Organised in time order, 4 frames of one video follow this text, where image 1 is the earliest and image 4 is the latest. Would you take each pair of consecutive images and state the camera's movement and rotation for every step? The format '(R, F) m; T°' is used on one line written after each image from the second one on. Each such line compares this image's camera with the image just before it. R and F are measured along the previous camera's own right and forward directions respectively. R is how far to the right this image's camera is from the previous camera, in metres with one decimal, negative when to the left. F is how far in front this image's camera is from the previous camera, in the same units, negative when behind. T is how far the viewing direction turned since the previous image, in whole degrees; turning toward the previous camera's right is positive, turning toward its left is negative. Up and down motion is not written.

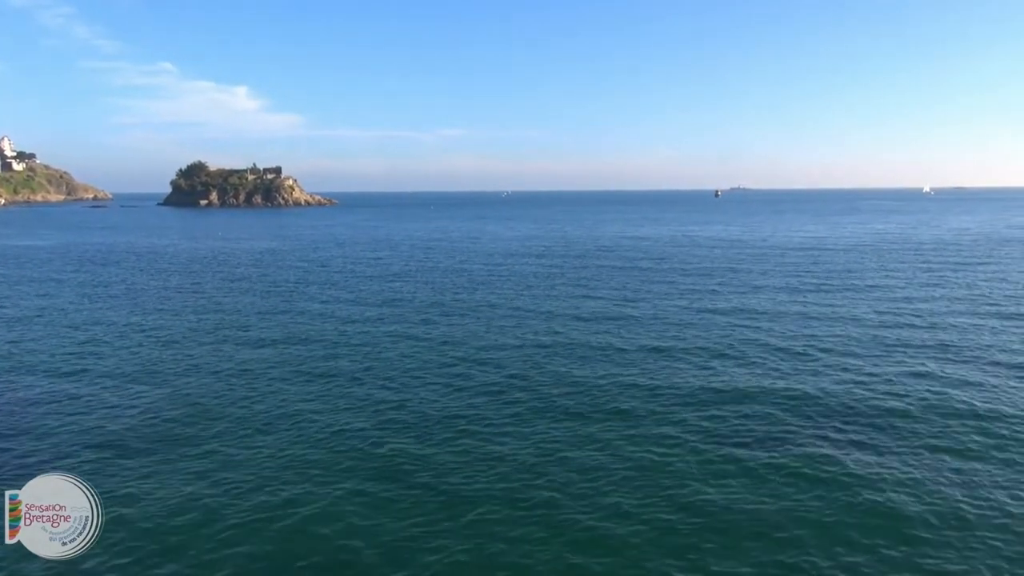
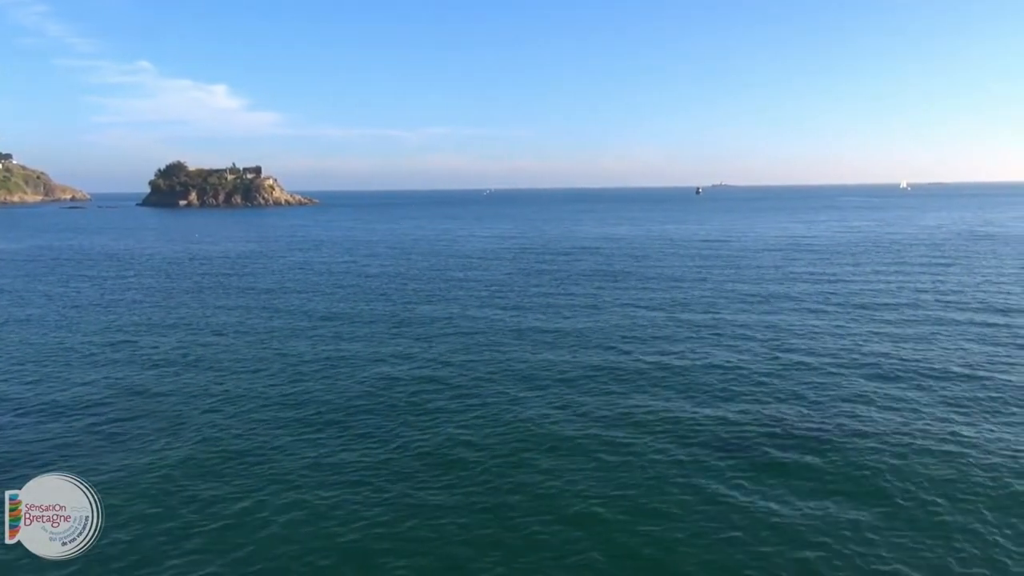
(0.0, -0.8) m; +1°
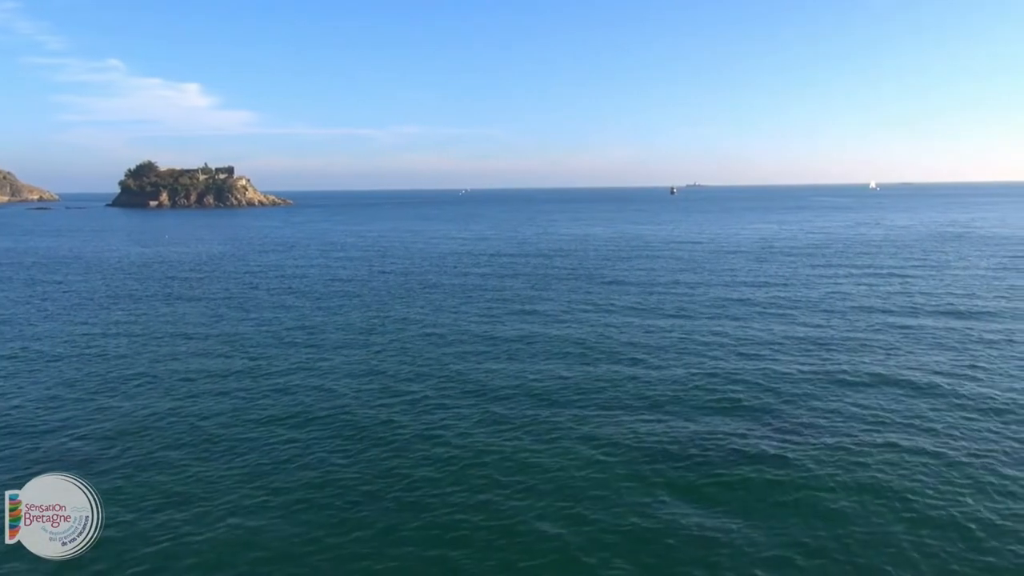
(-0.5, -0.2) m; +2°
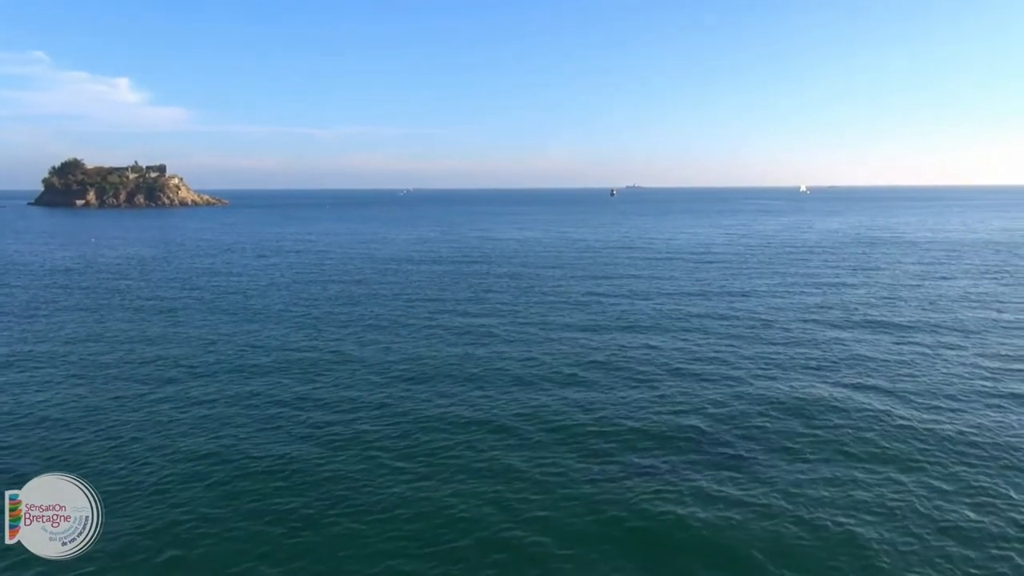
(-1.4, -0.4) m; +4°
